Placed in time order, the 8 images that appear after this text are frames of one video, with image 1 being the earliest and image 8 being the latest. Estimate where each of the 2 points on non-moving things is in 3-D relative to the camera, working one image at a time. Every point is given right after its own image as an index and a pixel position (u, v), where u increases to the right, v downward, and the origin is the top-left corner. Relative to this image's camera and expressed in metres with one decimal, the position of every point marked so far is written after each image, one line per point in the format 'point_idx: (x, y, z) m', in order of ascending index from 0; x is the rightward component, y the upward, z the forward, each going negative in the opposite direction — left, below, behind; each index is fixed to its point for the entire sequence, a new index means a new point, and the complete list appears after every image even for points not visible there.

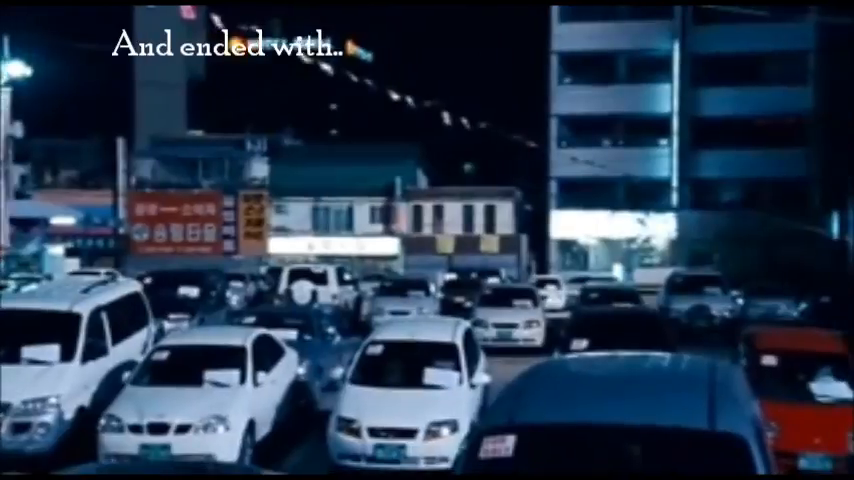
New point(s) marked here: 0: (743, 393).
0: (+2.2, -0.8, +7.8) m
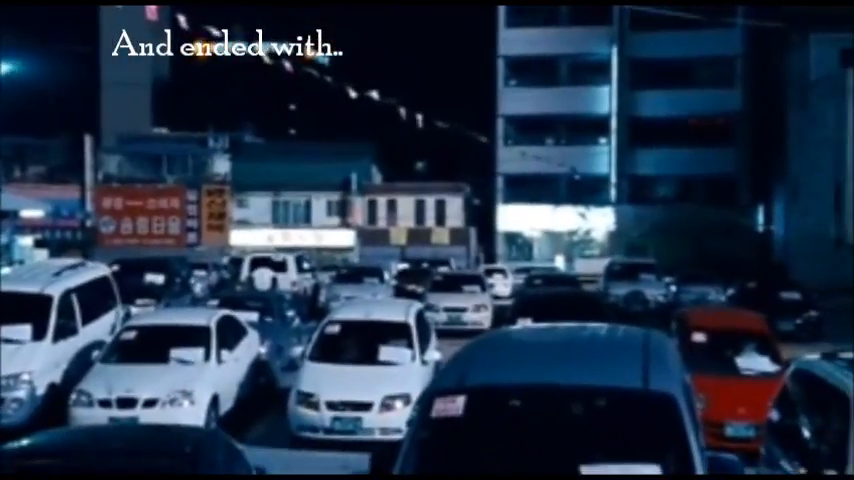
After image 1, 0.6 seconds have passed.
0: (+1.6, -0.7, +8.1) m
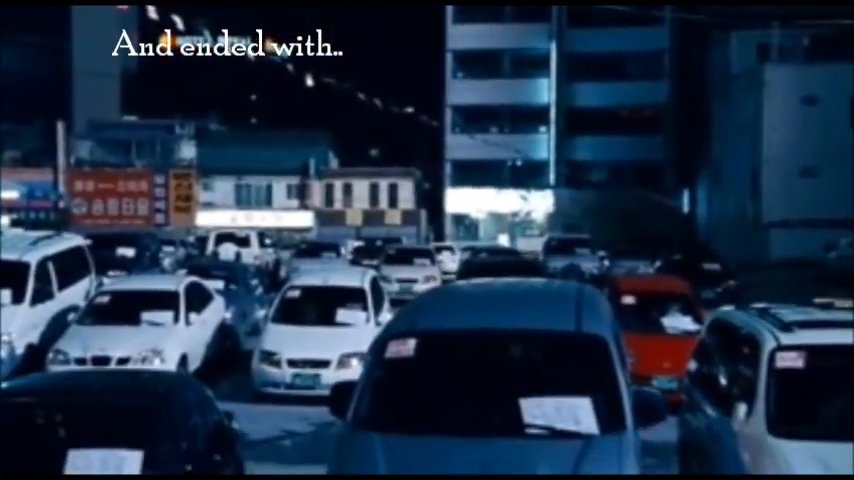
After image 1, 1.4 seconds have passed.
0: (+1.3, -0.5, +9.0) m
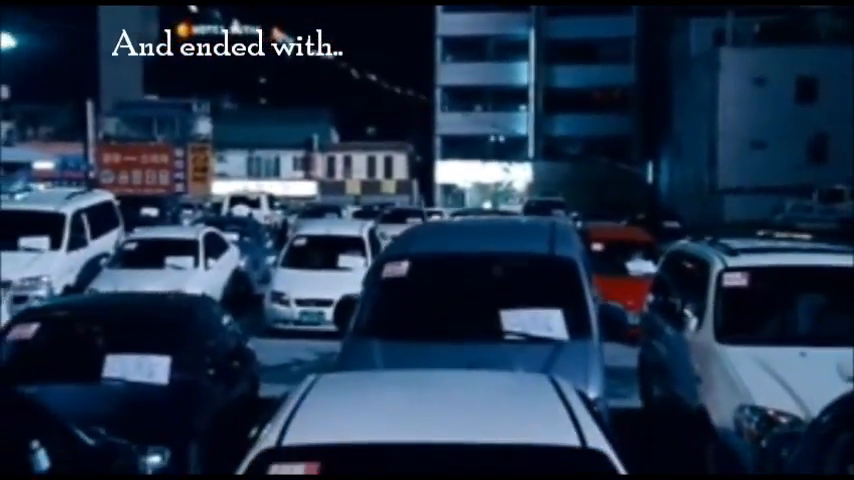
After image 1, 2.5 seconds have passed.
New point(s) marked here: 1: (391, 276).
0: (+1.2, 0.0, +10.3) m
1: (-0.3, -0.2, +9.7) m
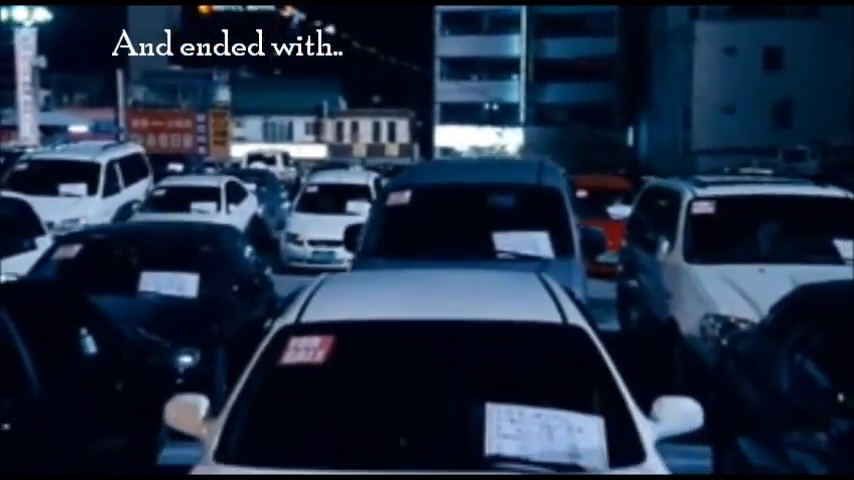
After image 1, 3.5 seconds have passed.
0: (+1.2, +0.6, +11.5) m
1: (-0.3, +0.4, +10.9) m
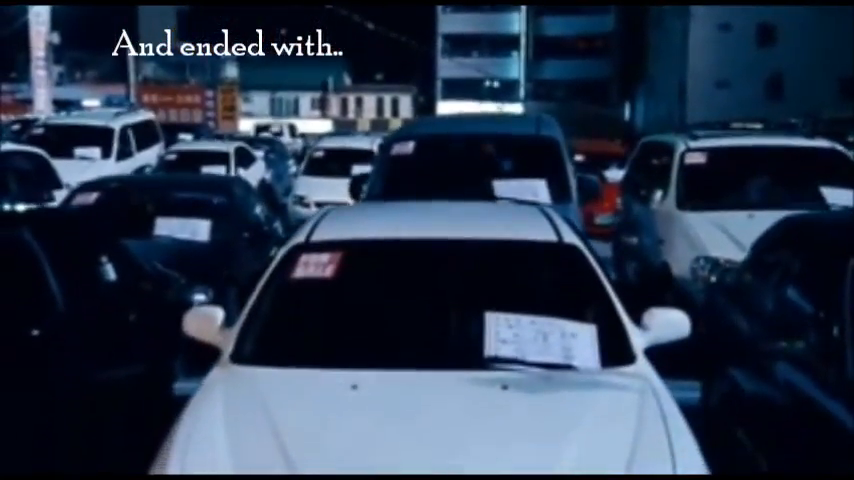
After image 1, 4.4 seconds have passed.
0: (+1.3, +1.1, +12.0) m
1: (-0.3, +0.9, +11.4) m
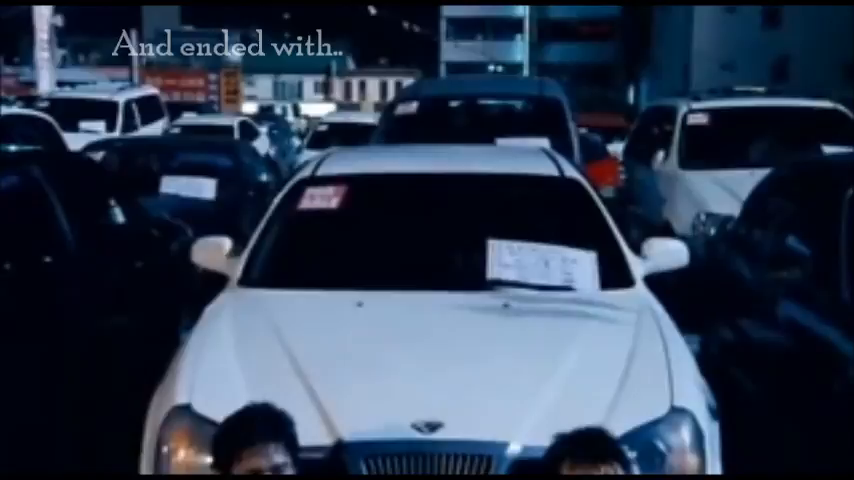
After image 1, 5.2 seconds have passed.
0: (+1.3, +1.4, +12.1) m
1: (-0.2, +1.2, +11.4) m
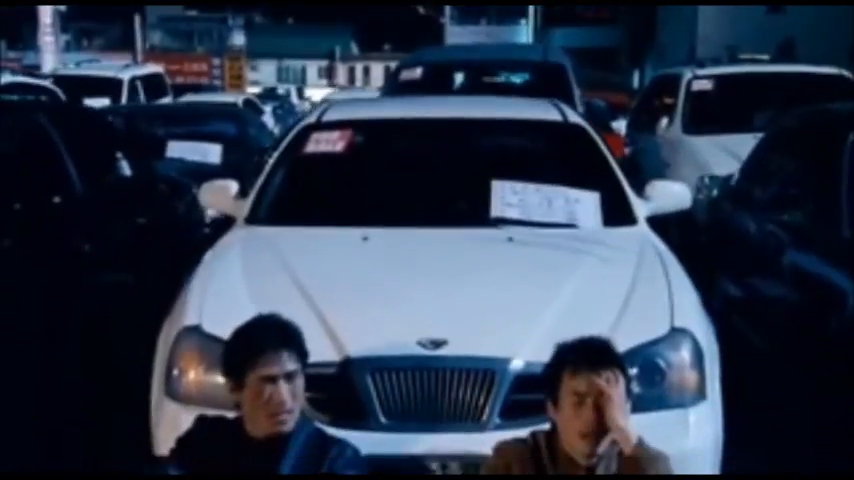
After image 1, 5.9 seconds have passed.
0: (+1.3, +1.7, +12.1) m
1: (-0.2, +1.5, +11.5) m
